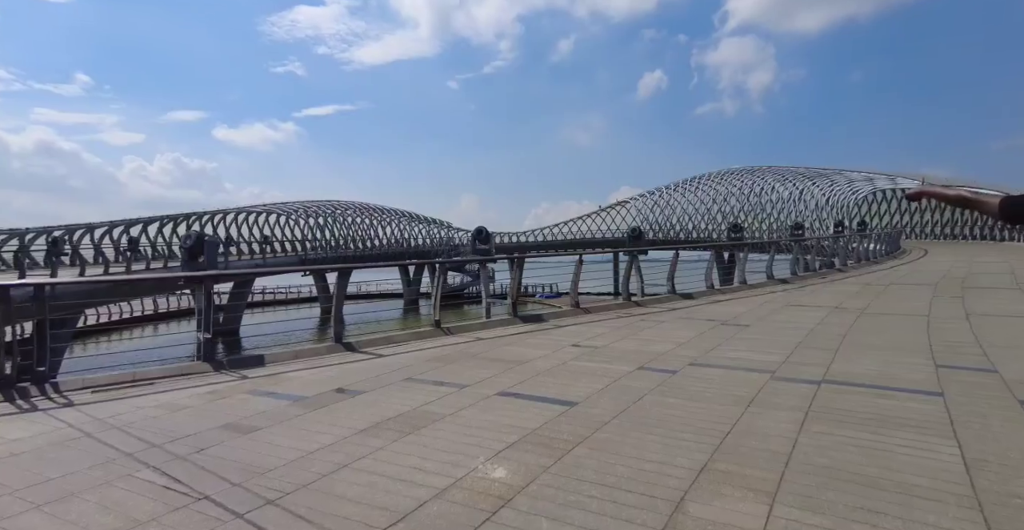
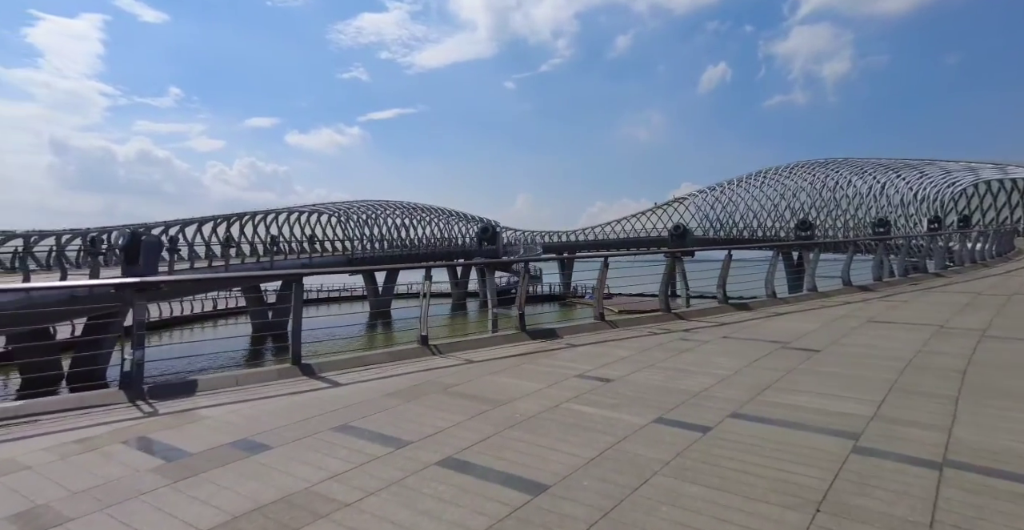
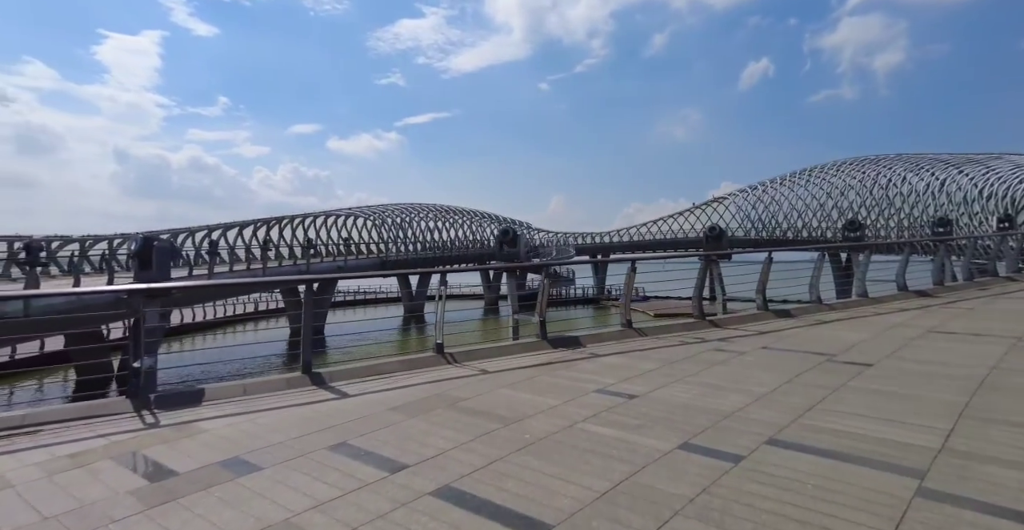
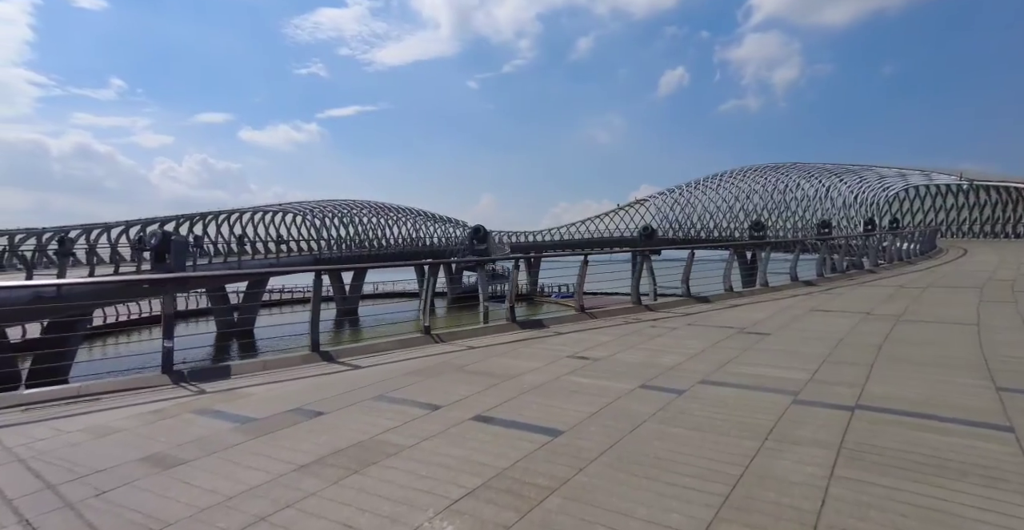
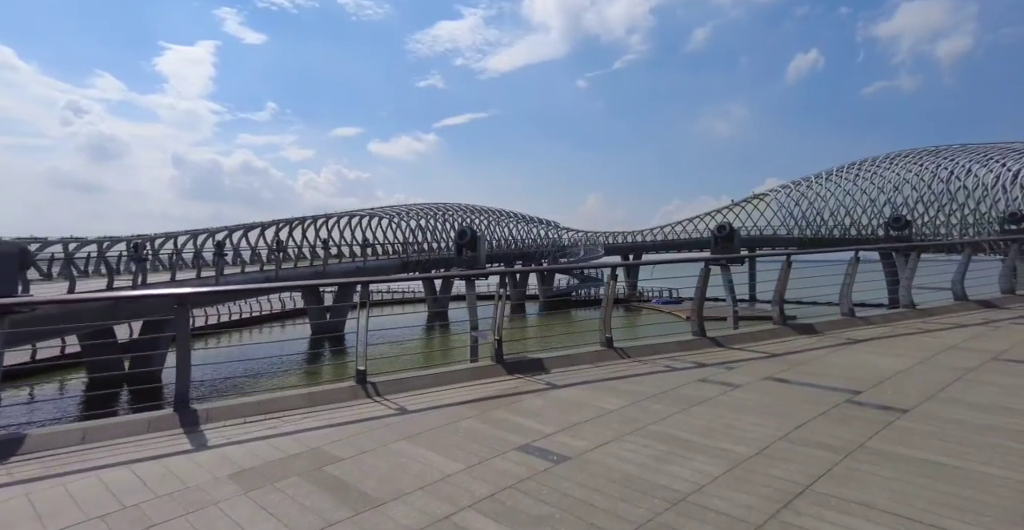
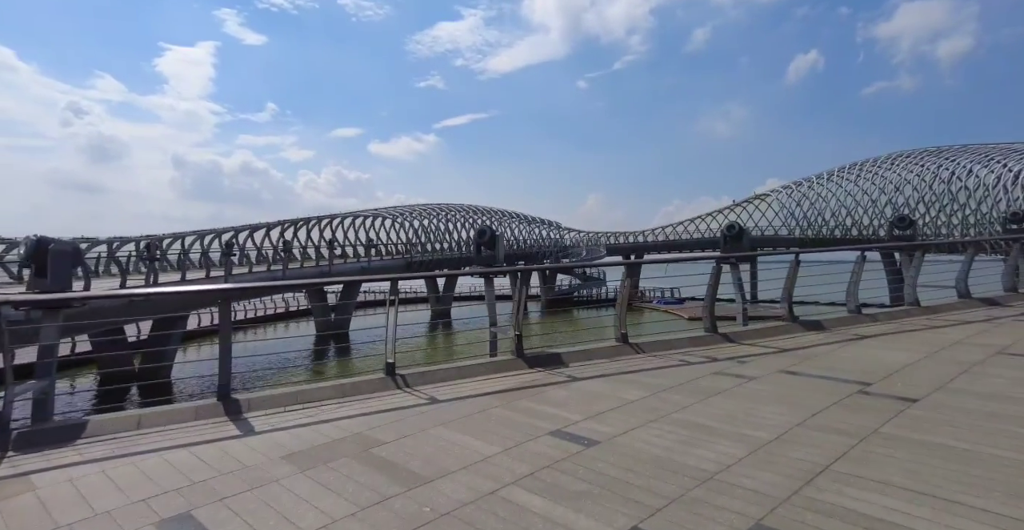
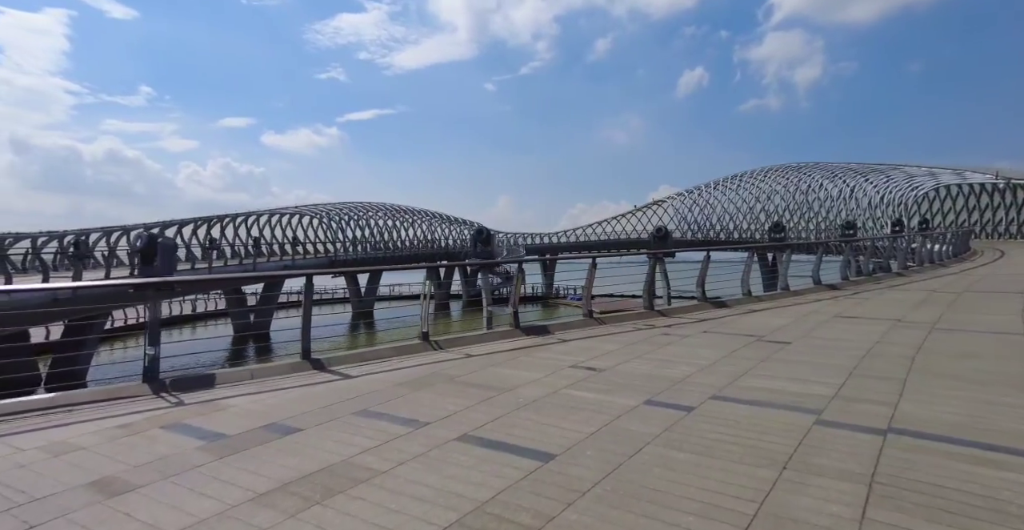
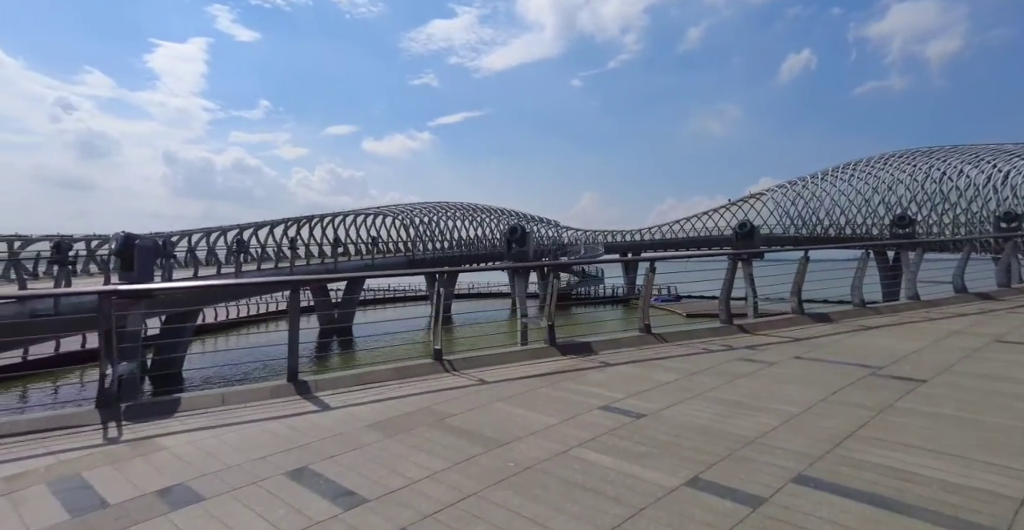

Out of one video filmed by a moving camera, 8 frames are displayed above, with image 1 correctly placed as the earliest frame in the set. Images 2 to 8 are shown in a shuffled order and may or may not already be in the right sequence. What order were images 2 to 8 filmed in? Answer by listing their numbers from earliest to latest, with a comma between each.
4, 7, 2, 3, 8, 6, 5
